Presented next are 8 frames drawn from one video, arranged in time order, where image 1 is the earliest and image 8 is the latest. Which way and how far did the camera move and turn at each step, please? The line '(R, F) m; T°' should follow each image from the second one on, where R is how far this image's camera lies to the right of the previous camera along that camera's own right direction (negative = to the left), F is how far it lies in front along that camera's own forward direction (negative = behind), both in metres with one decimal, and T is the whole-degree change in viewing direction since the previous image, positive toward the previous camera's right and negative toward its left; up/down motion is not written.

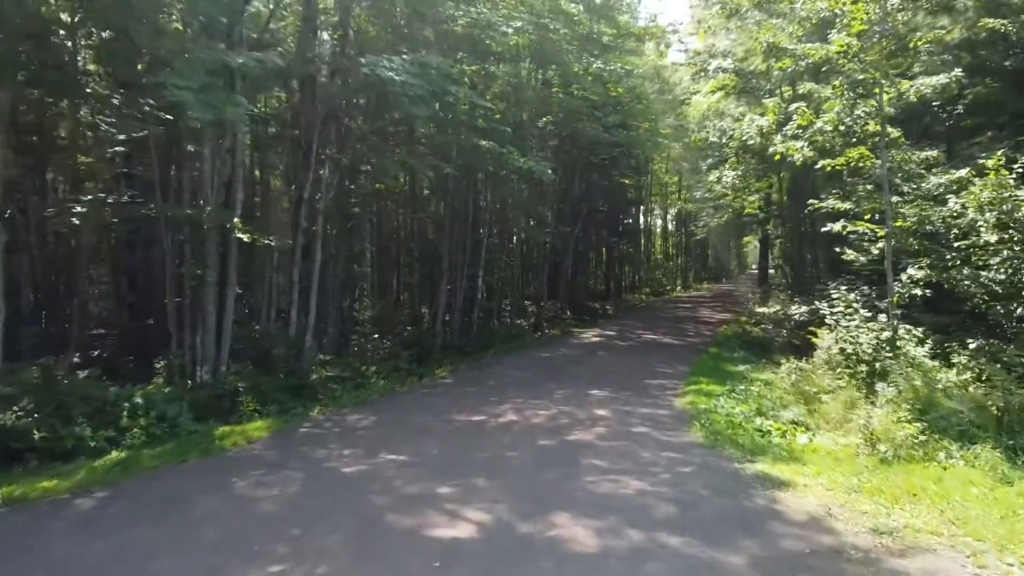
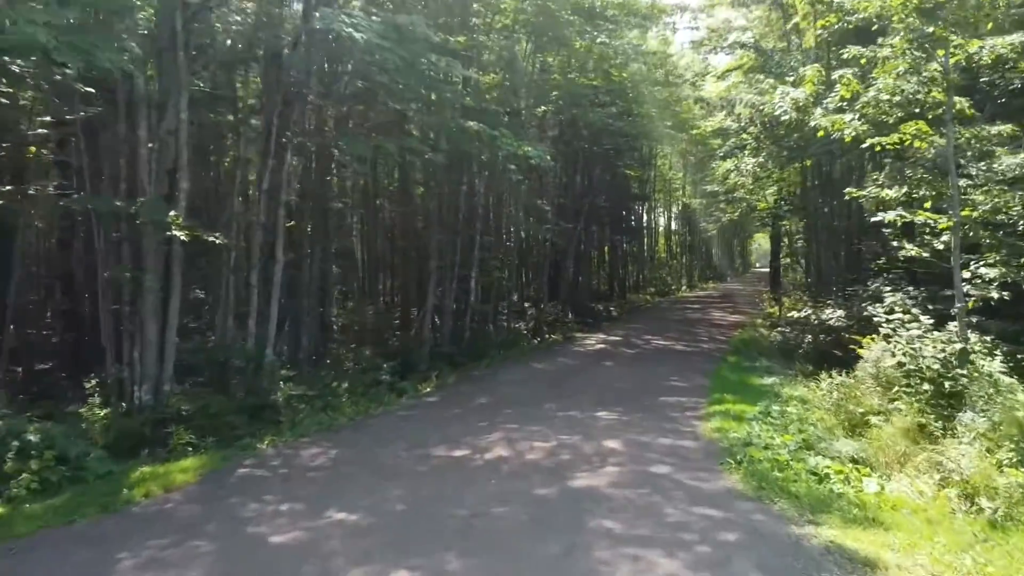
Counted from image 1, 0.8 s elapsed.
(+0.1, +2.0) m; 0°
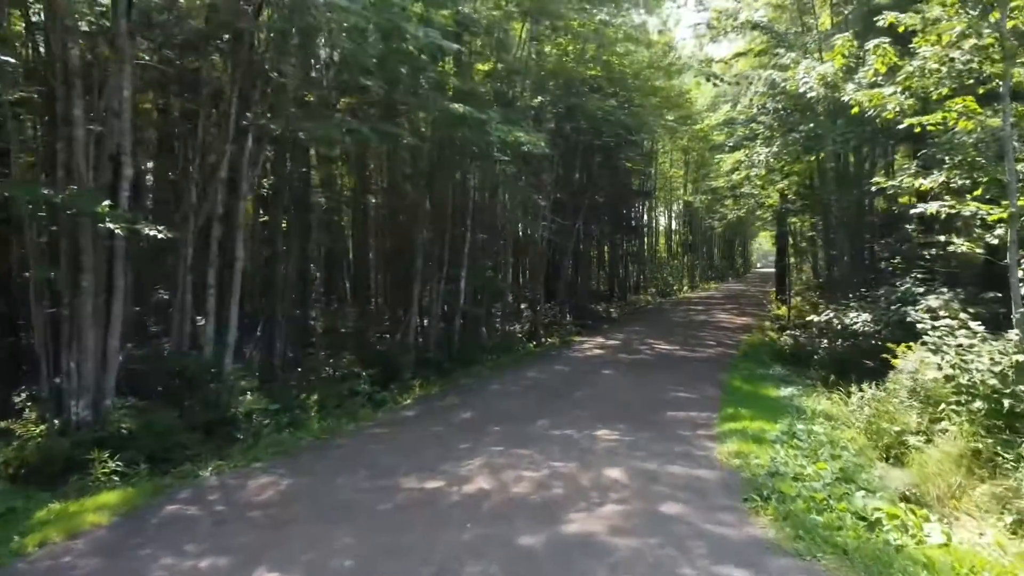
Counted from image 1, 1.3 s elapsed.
(+0.1, +1.4) m; 0°
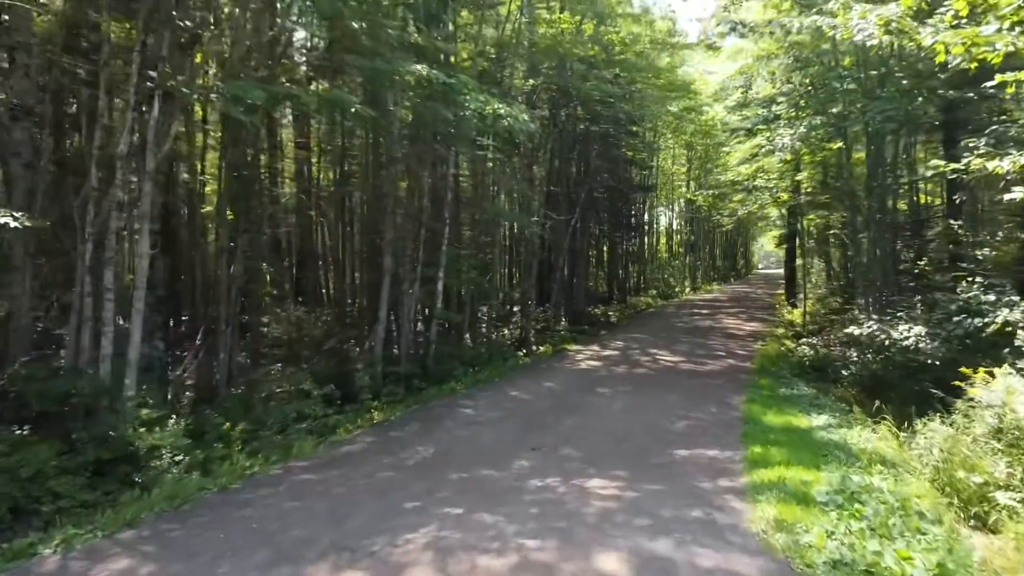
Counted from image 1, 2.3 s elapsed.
(+0.3, +2.3) m; 0°
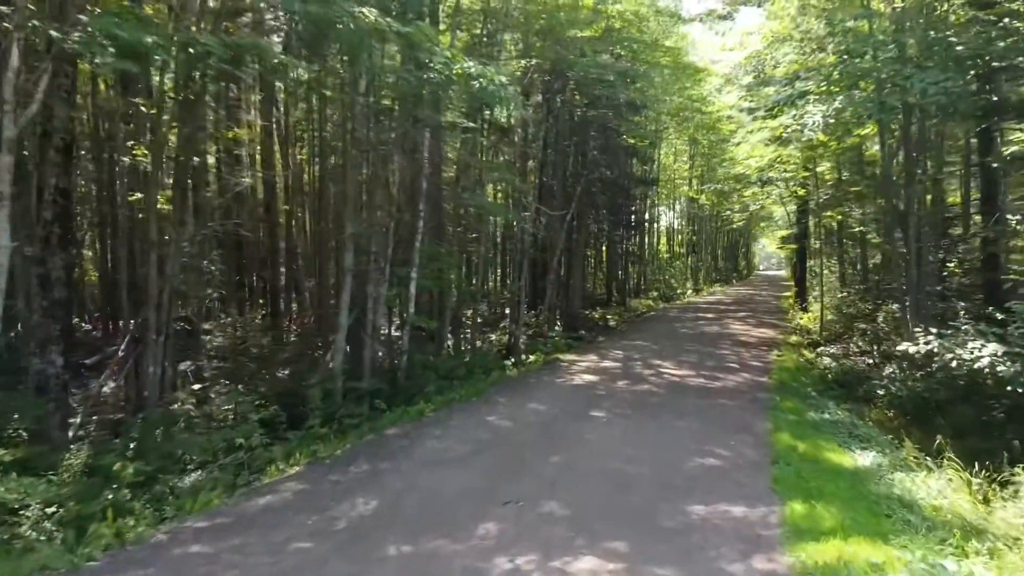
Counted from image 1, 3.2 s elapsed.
(+0.3, +2.1) m; 0°
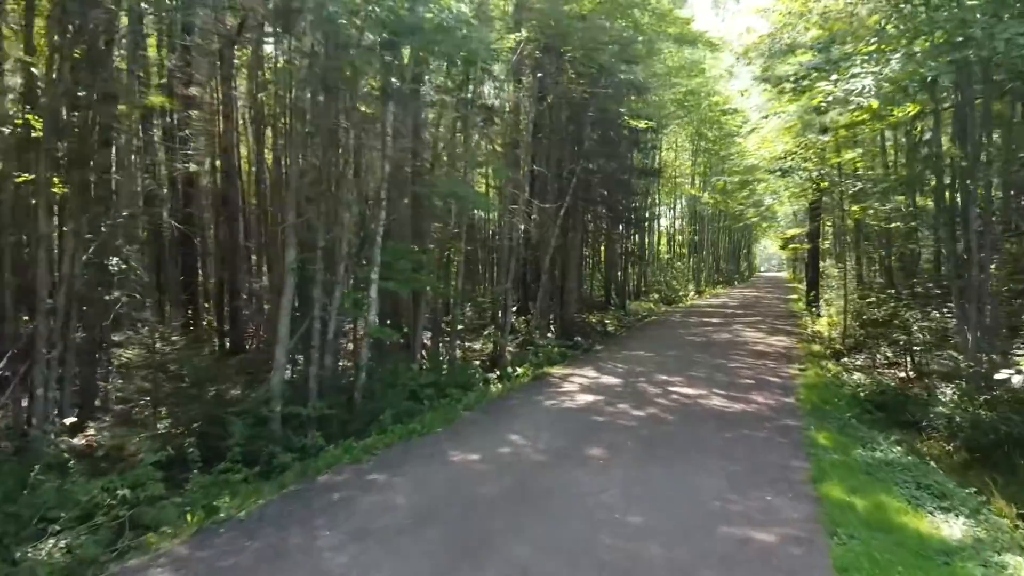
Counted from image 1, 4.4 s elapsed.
(+0.3, +2.3) m; 0°
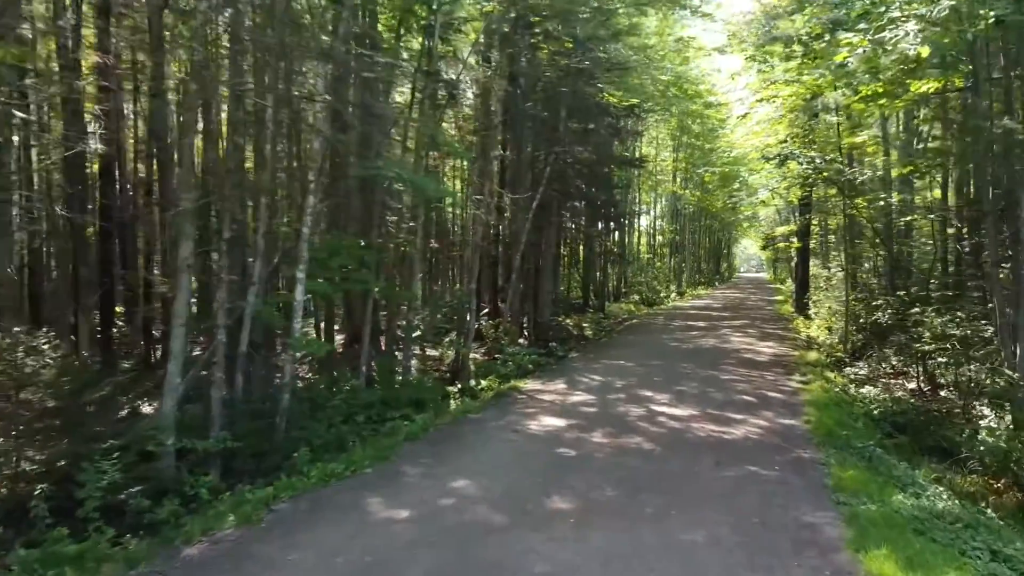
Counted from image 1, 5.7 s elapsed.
(+0.3, +2.0) m; +1°
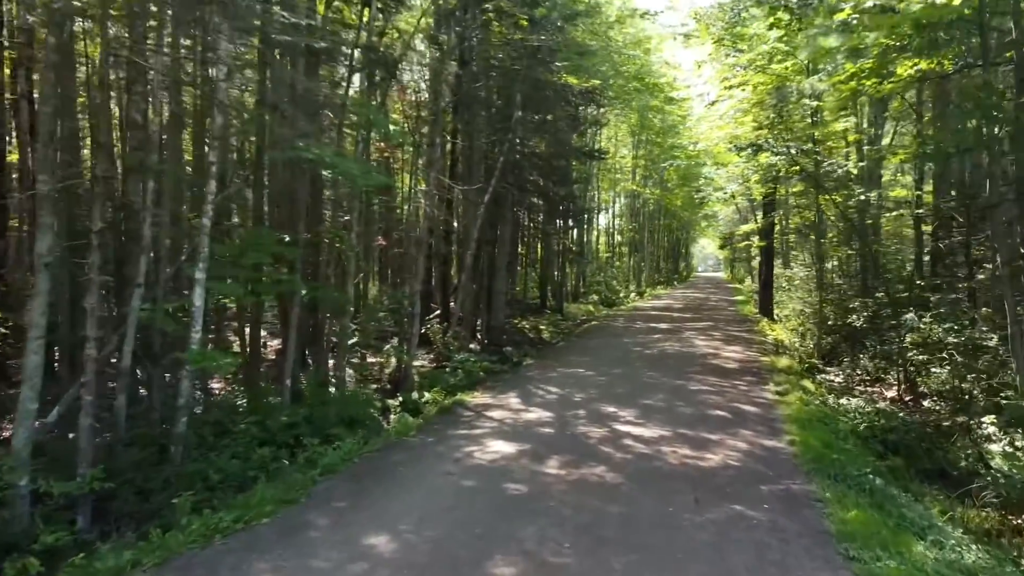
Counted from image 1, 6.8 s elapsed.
(+0.2, +1.5) m; +3°
